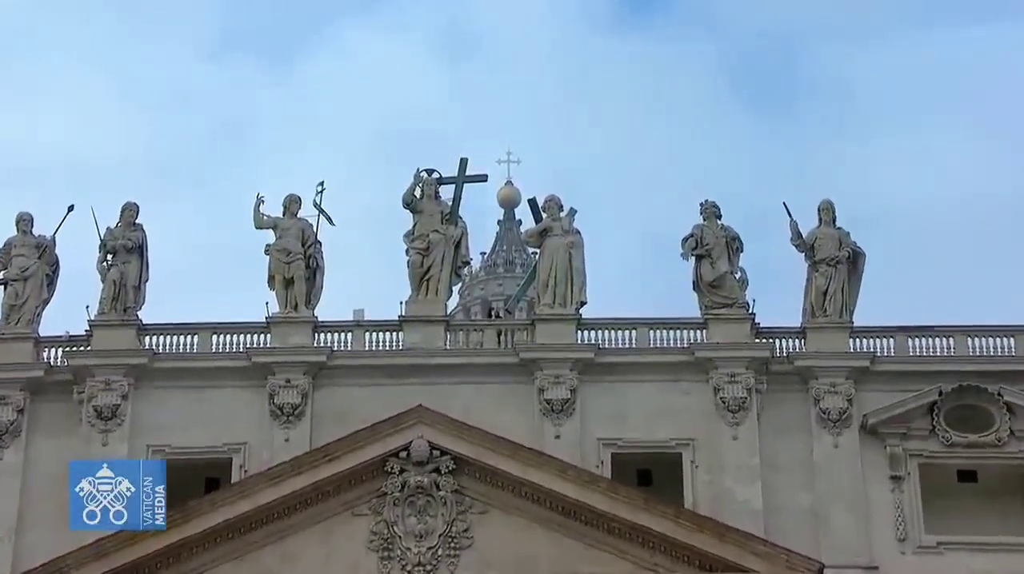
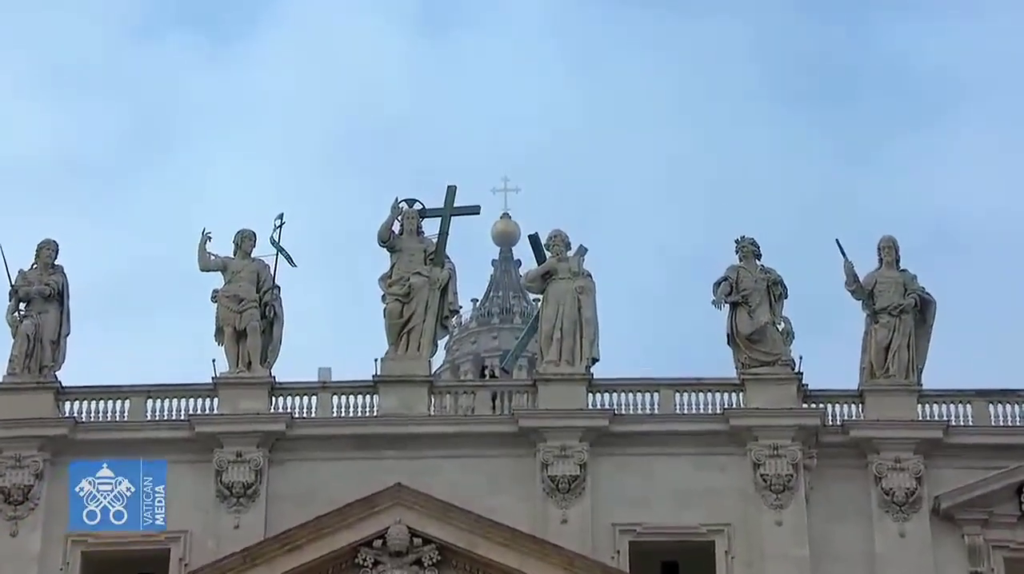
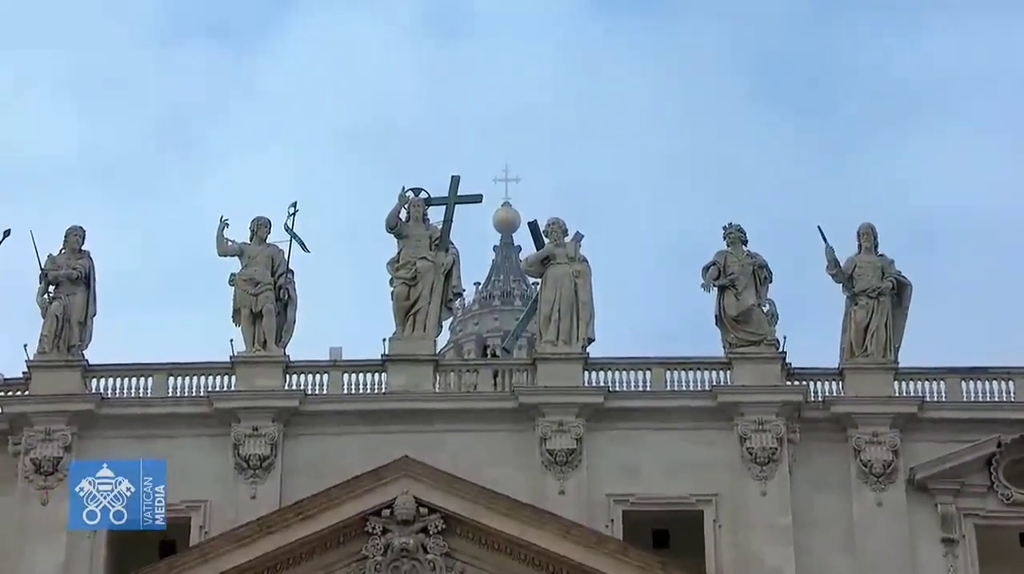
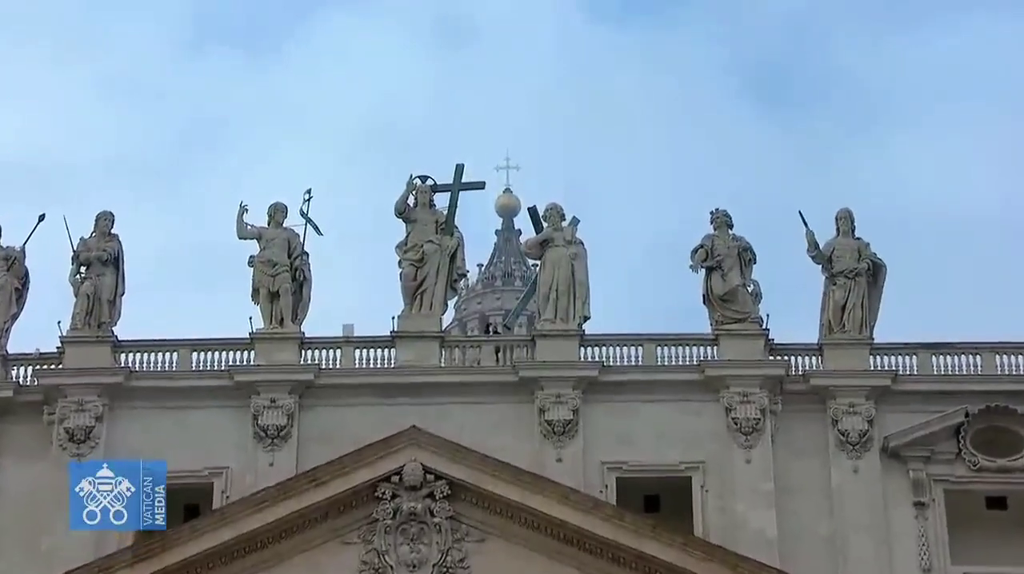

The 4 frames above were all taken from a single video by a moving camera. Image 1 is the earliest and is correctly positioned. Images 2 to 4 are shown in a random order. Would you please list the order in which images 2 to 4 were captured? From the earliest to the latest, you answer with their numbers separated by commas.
4, 3, 2
